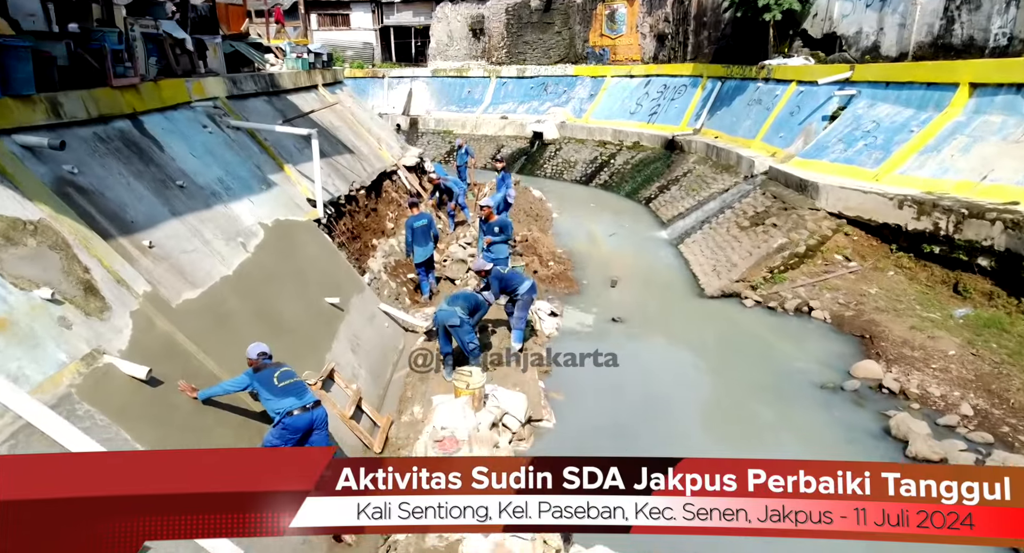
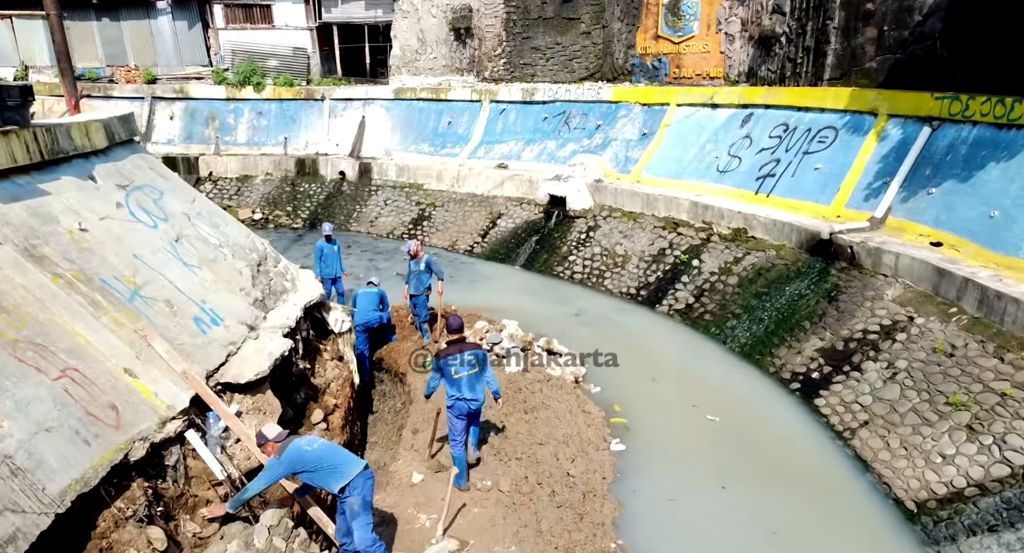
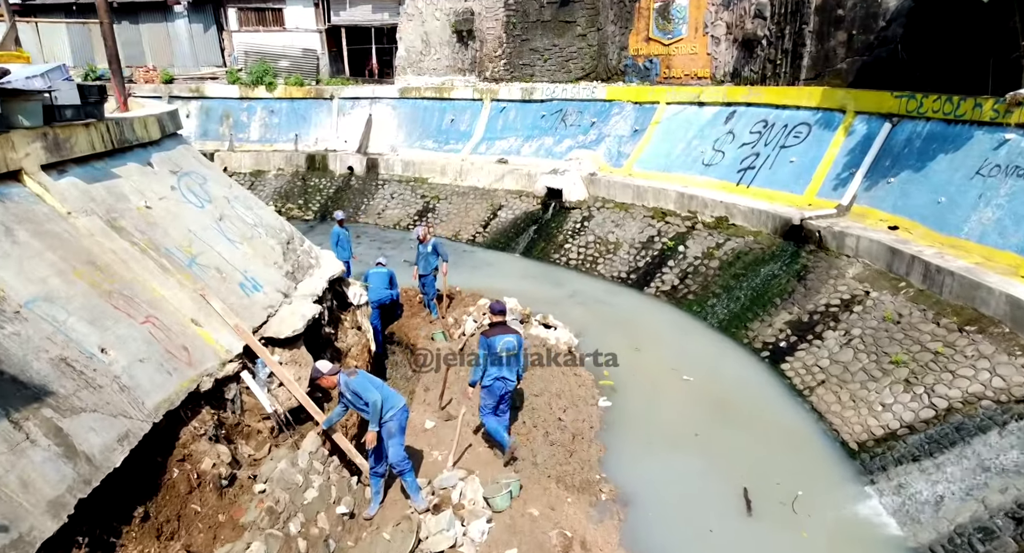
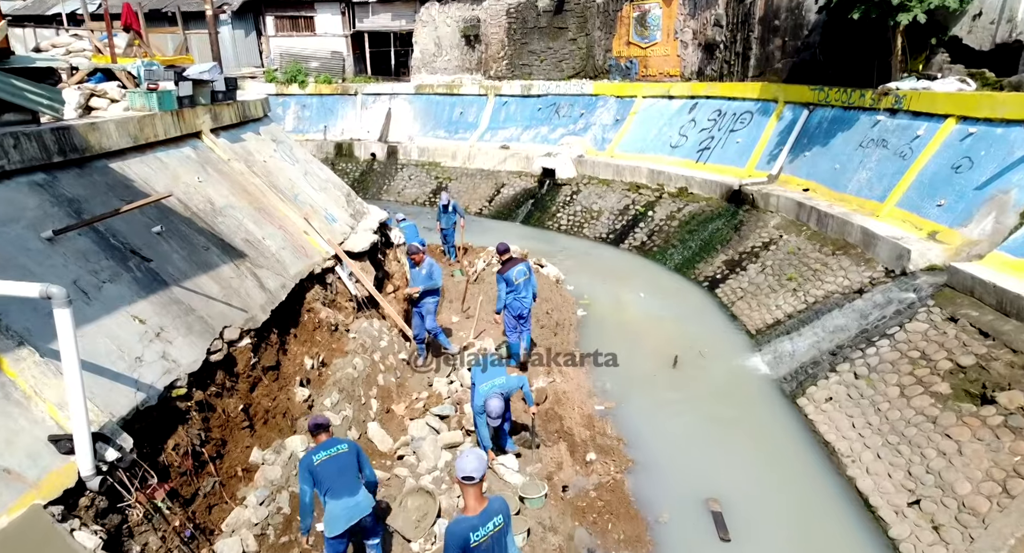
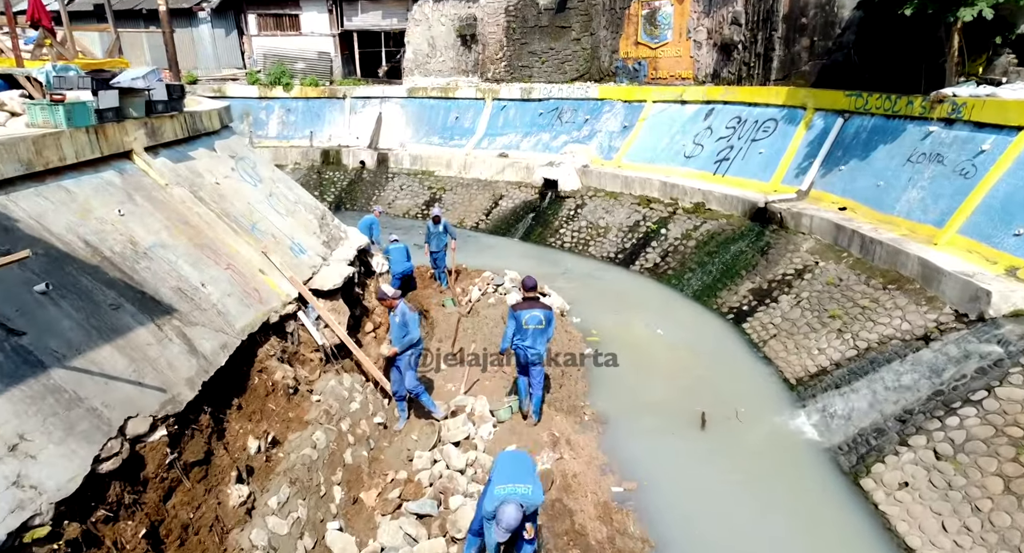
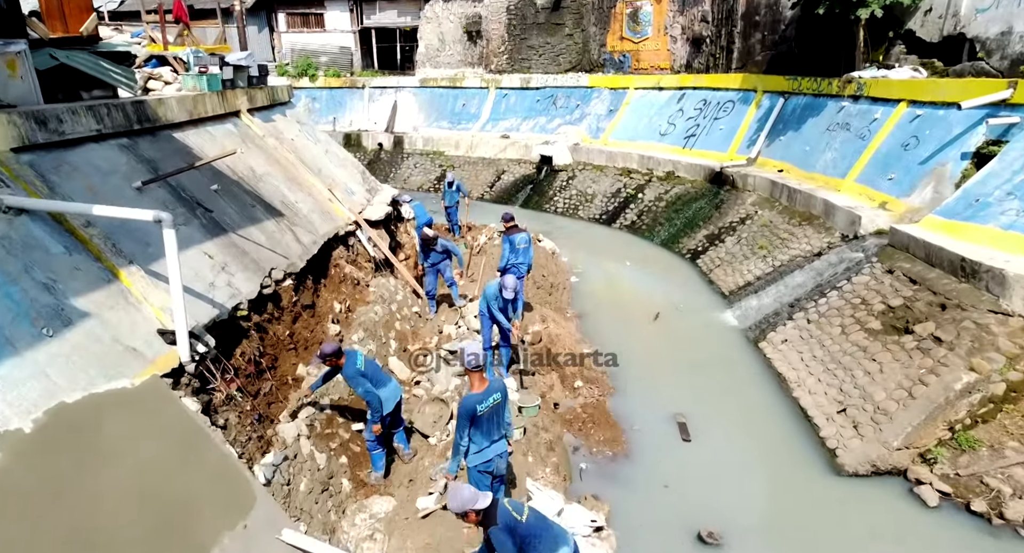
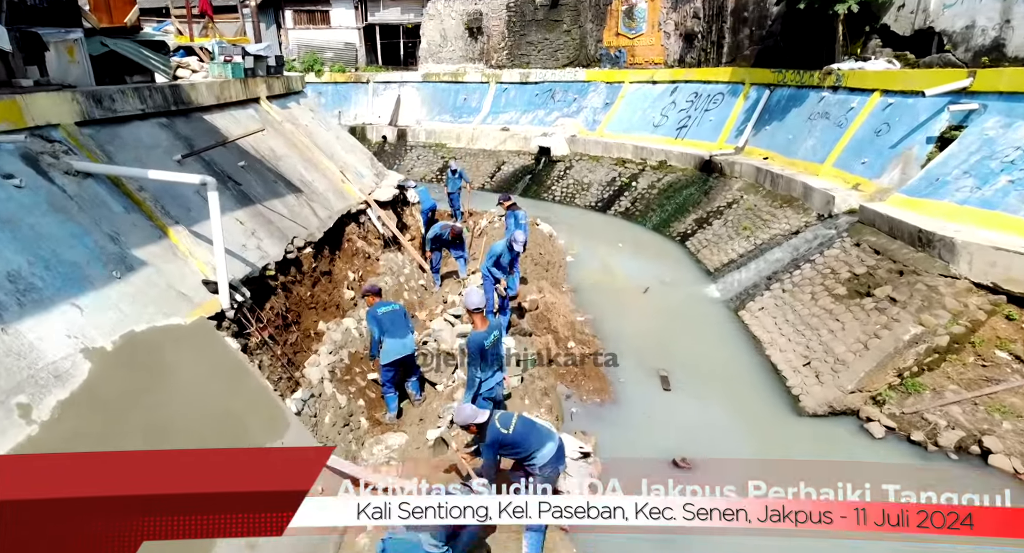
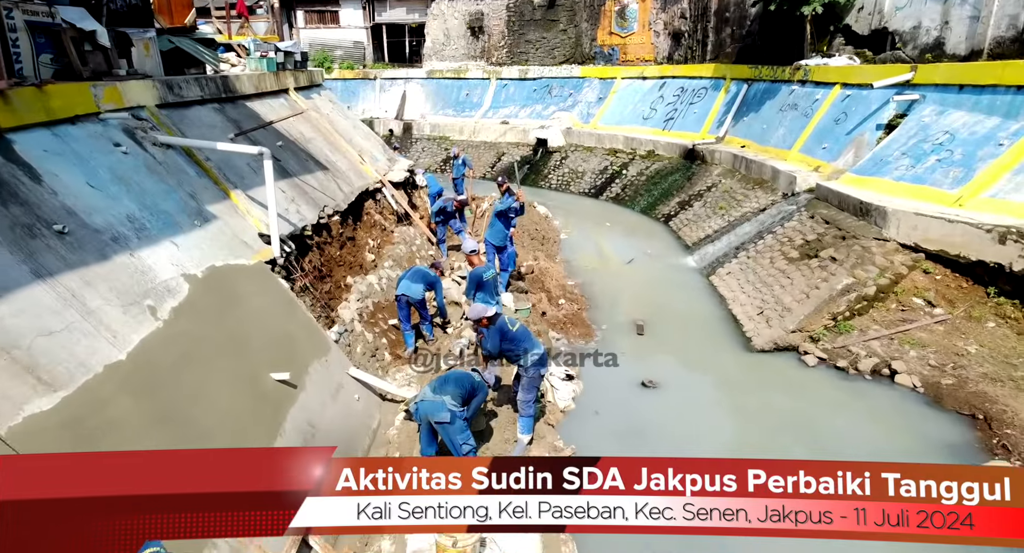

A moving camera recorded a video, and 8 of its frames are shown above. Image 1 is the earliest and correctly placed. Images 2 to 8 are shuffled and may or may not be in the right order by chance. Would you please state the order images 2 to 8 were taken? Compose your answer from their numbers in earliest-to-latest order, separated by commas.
8, 7, 6, 4, 5, 3, 2
